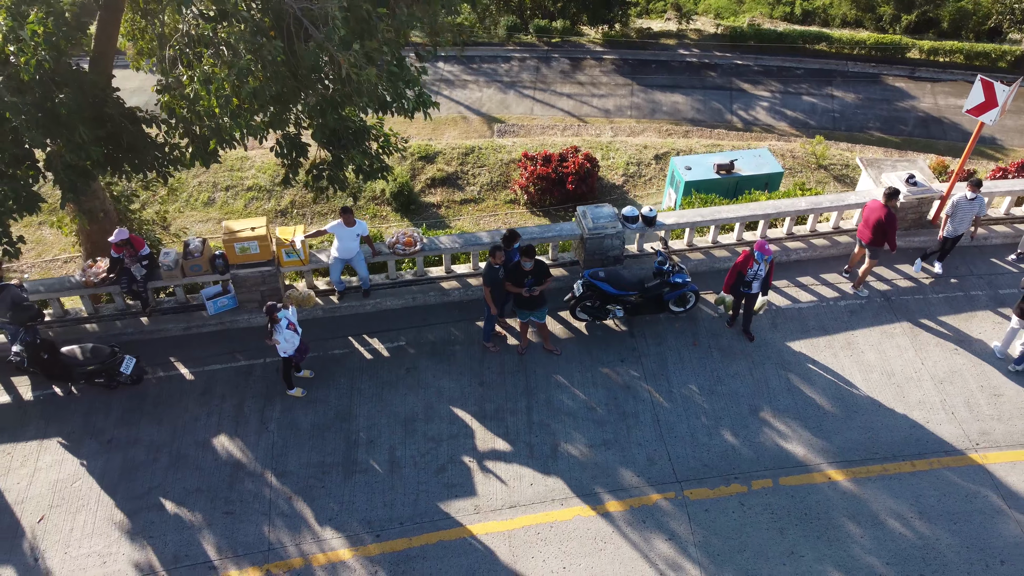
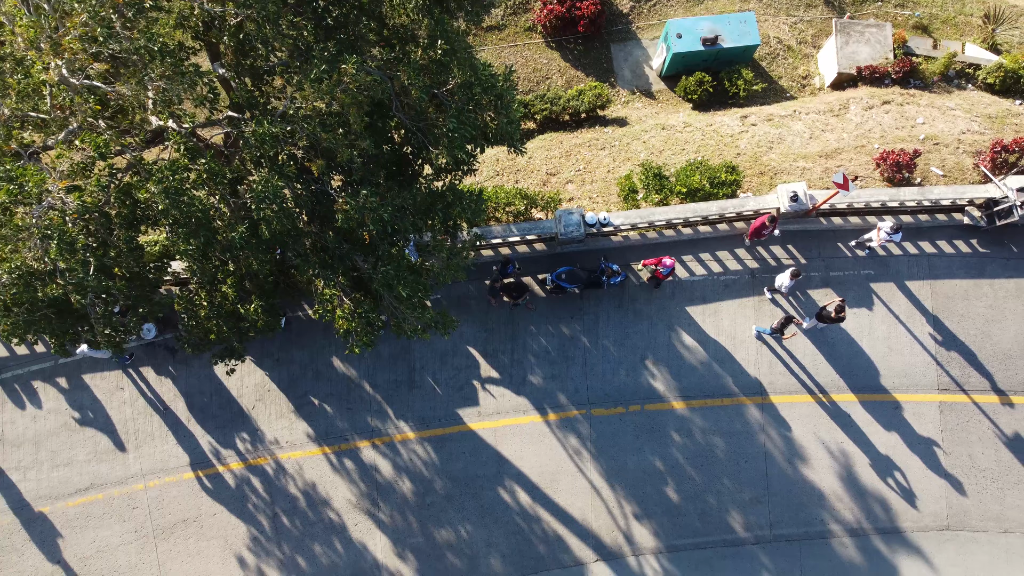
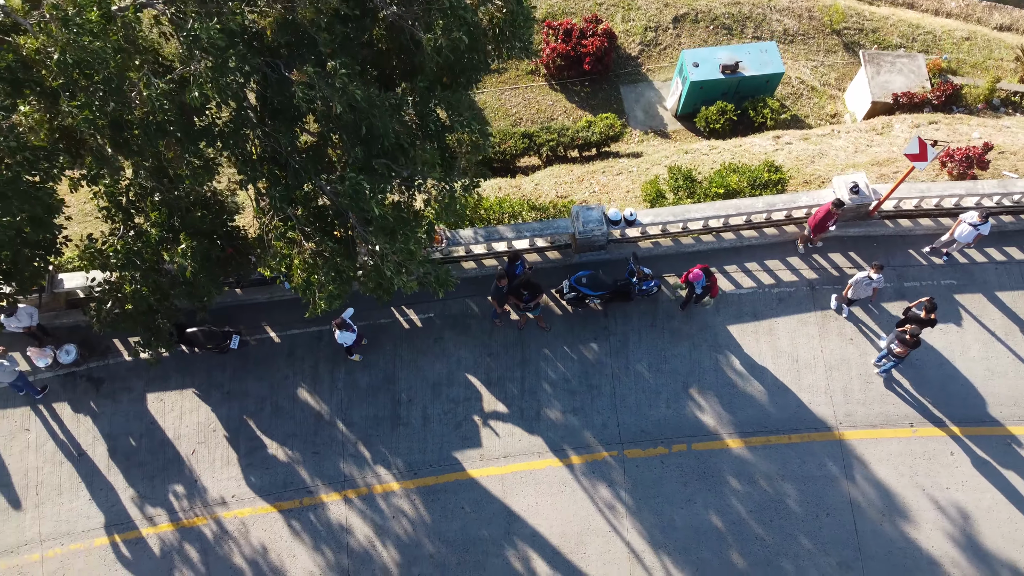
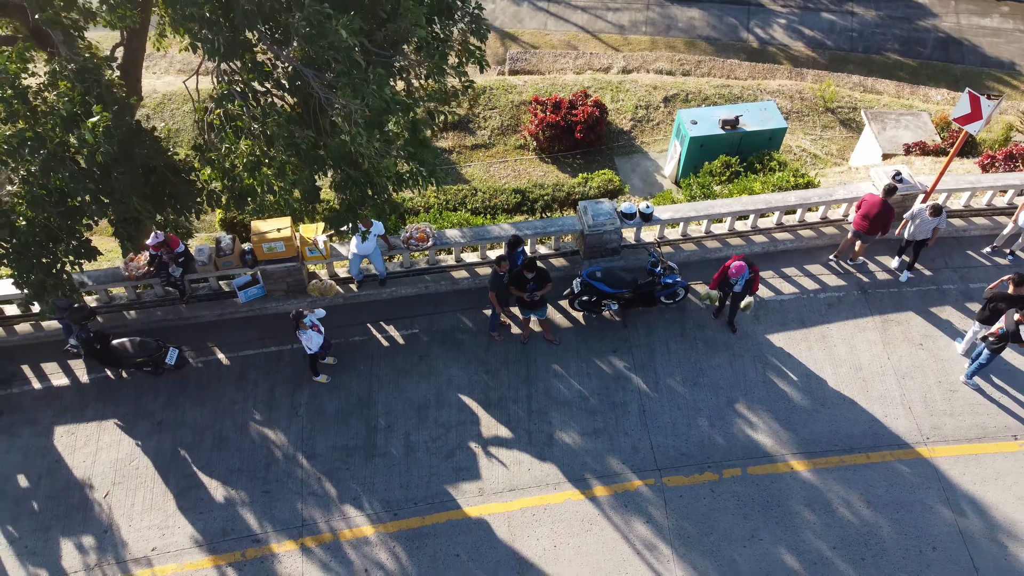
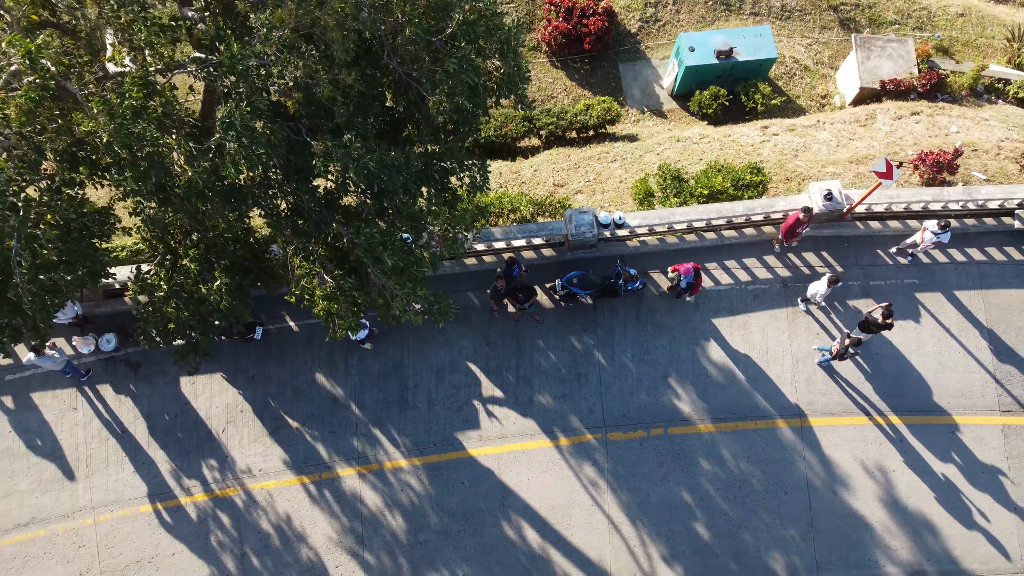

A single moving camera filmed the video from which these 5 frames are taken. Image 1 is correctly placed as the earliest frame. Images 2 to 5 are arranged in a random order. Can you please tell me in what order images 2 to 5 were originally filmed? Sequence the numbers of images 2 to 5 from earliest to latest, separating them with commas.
4, 3, 5, 2
